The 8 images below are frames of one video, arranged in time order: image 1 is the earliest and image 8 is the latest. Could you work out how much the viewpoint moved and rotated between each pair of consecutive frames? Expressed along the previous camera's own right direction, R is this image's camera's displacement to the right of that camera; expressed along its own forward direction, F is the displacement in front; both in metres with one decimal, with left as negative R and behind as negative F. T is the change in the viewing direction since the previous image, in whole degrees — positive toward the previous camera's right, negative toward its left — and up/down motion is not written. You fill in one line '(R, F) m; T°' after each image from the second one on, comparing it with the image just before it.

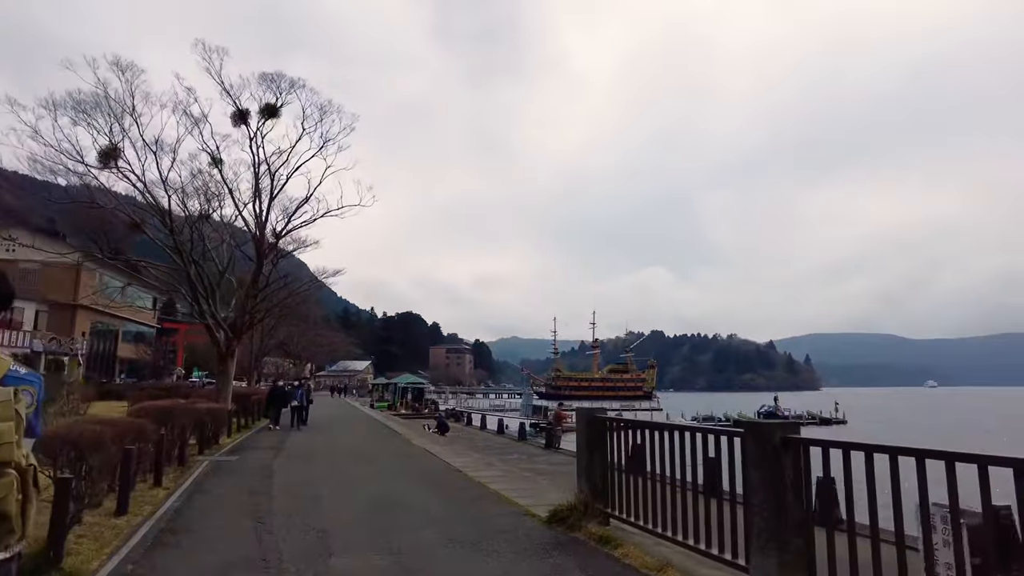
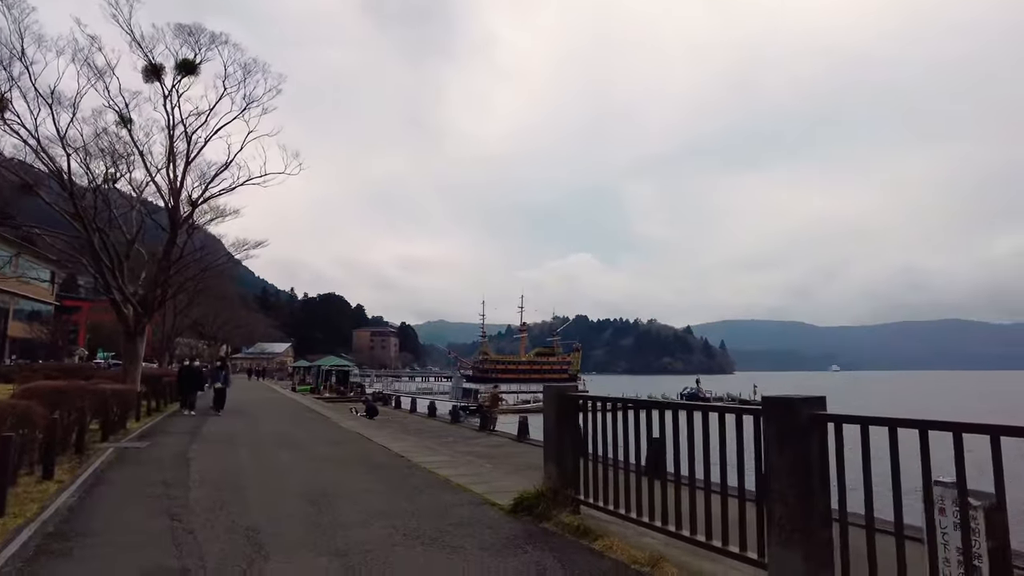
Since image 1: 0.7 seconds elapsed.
(-0.4, +0.9) m; +6°
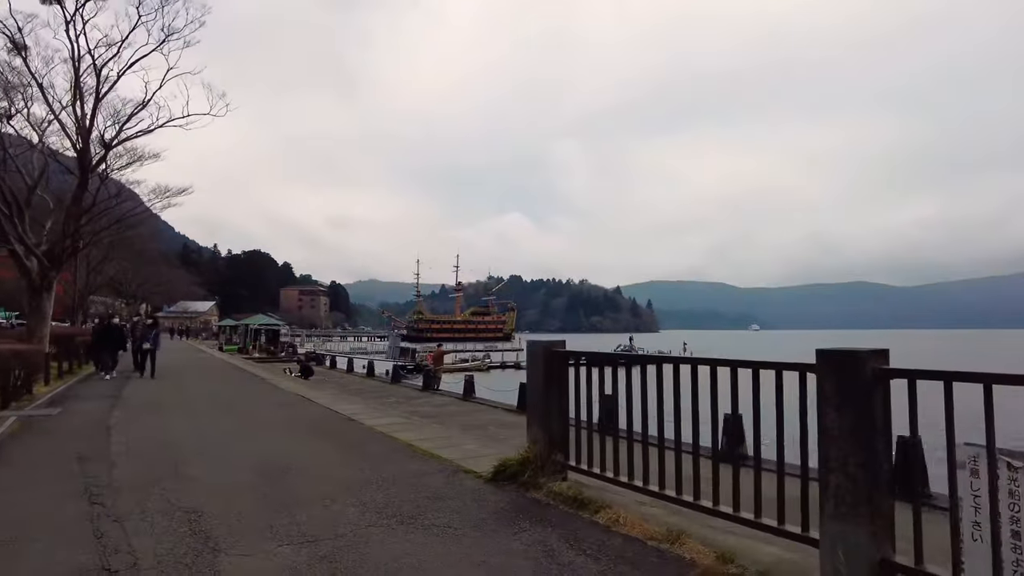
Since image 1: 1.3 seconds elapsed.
(-0.5, +0.9) m; +6°
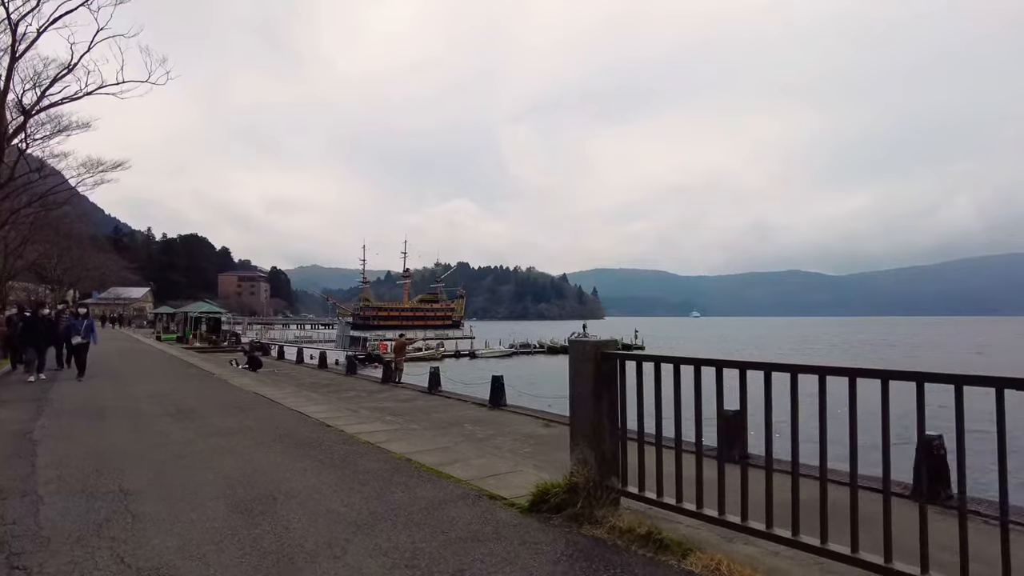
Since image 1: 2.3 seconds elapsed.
(-0.8, +1.3) m; +5°
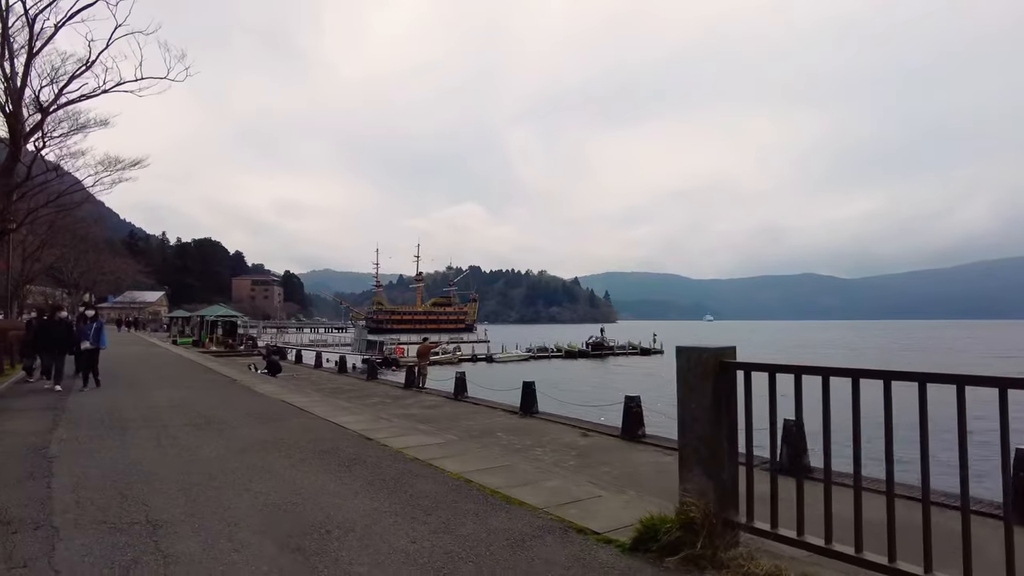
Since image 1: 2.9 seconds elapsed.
(-0.6, +0.9) m; -1°
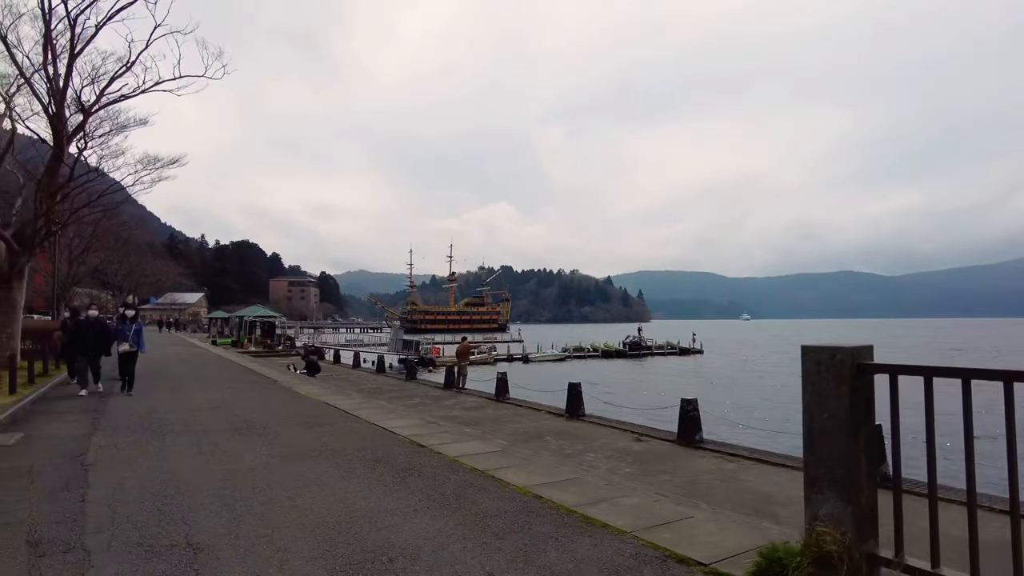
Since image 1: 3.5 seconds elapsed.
(-0.4, +0.7) m; -3°
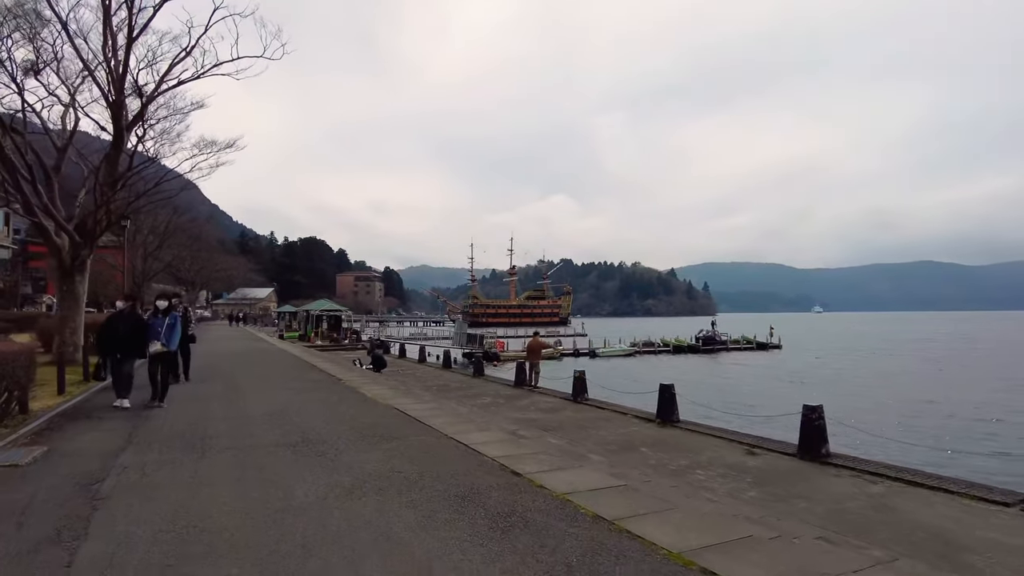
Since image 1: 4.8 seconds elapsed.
(-0.6, +1.8) m; -5°
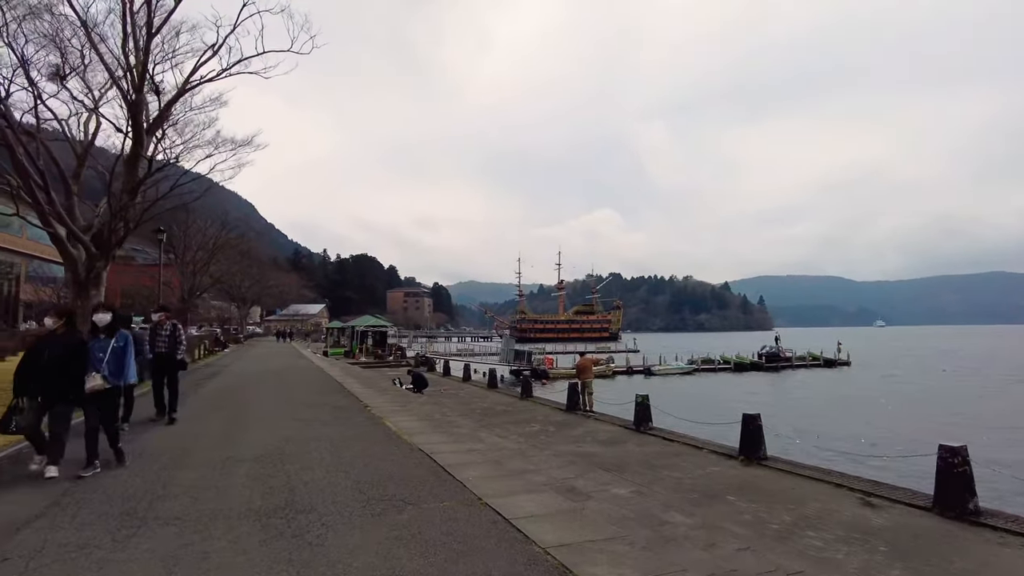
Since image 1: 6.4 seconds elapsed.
(-0.1, +2.3) m; -4°
